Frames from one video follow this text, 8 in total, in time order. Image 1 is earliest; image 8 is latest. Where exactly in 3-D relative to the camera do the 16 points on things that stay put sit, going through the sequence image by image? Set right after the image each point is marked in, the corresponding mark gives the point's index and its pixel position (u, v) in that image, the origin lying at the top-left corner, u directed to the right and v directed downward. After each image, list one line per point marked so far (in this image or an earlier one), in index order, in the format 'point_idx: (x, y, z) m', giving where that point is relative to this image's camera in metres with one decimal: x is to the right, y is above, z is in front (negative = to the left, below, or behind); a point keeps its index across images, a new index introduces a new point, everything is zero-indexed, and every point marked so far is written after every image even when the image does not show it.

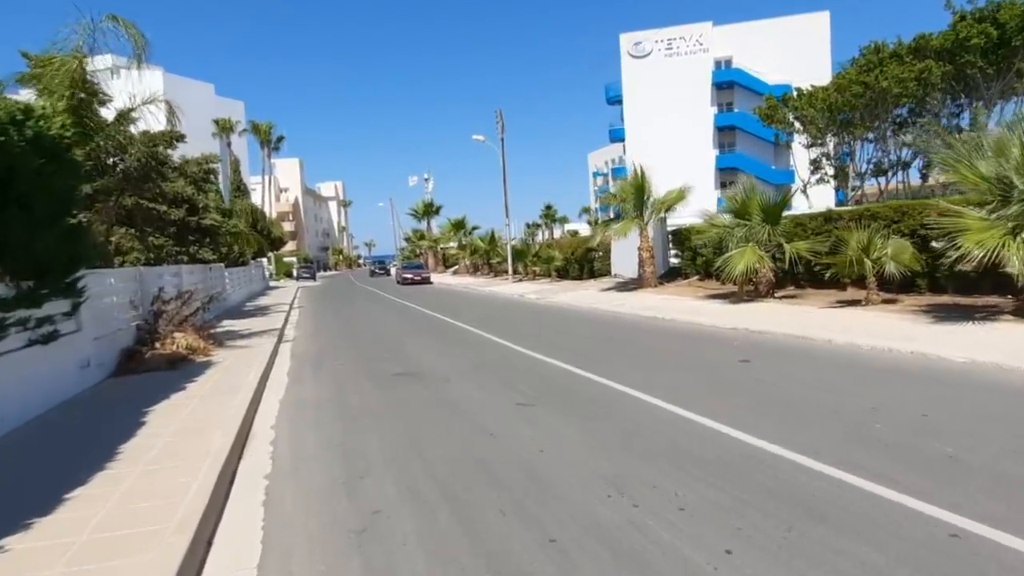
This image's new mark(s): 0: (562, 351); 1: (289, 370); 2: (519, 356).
0: (+0.7, -1.0, +14.8) m
1: (-3.2, -1.2, +12.9) m
2: (0.0, -1.0, +14.0) m
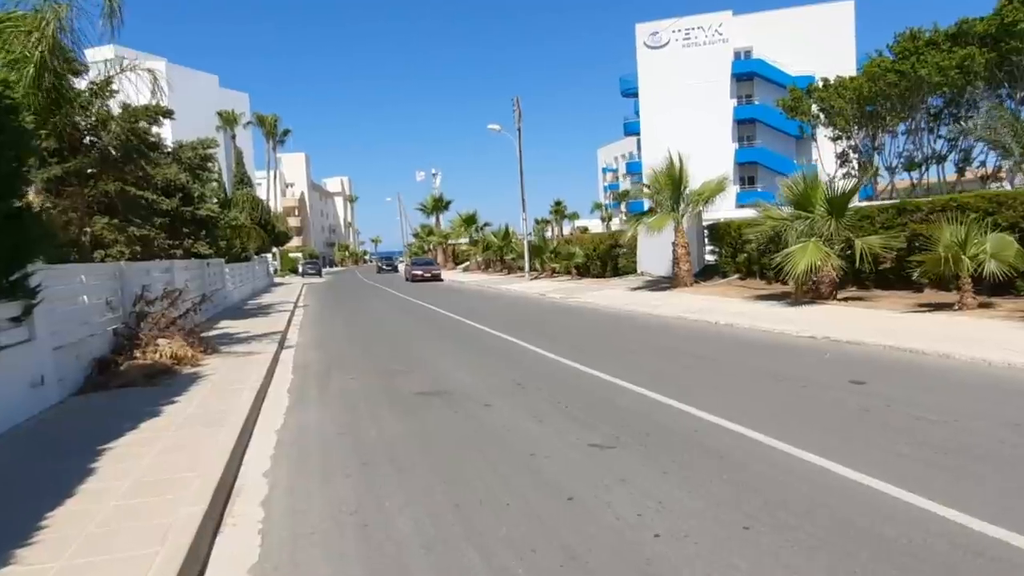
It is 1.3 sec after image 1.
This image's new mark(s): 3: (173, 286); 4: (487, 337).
0: (+1.3, -1.0, +12.8) m
1: (-2.7, -1.2, +10.9) m
2: (+0.6, -1.0, +12.0) m
3: (-6.3, 0.0, +16.8) m
4: (-0.5, -0.9, +17.8) m
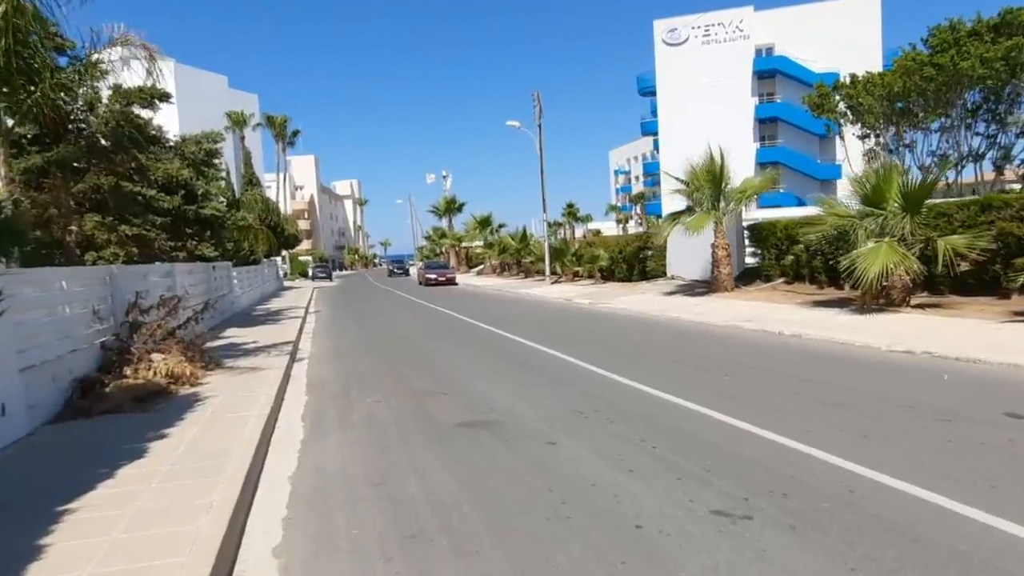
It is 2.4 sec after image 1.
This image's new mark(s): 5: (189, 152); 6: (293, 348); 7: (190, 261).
0: (+1.8, -1.1, +11.1) m
1: (-2.1, -1.3, +9.2) m
2: (+1.1, -1.1, +10.3) m
3: (-5.7, -0.1, +15.3) m
4: (+0.1, -1.0, +16.2) m
5: (-6.8, +2.9, +19.1) m
6: (-3.8, -1.0, +15.6) m
7: (-6.8, +0.6, +19.0) m
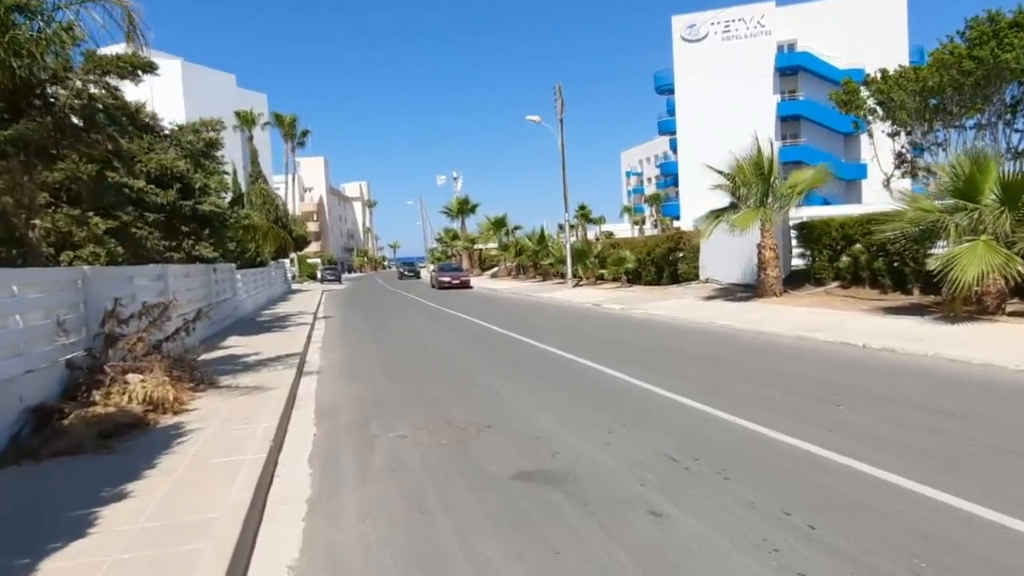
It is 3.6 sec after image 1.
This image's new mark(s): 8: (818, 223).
0: (+2.3, -1.1, +9.2) m
1: (-1.6, -1.3, +7.4) m
2: (+1.6, -1.1, +8.5) m
3: (-5.2, -0.1, +13.4) m
4: (+0.6, -1.1, +14.3) m
5: (-6.3, +2.8, +17.3) m
6: (-3.2, -1.1, +13.8) m
7: (-6.2, +0.5, +17.2) m
8: (+6.7, +1.4, +19.9) m
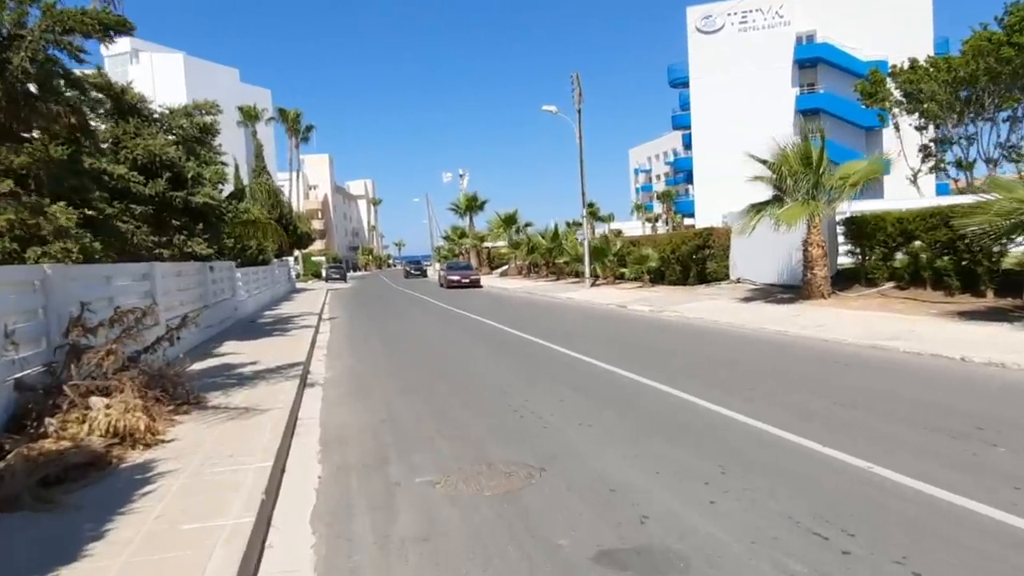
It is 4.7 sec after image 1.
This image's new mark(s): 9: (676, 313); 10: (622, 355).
0: (+2.8, -1.2, +7.6) m
1: (-1.2, -1.3, +5.7) m
2: (+2.0, -1.2, +6.8) m
3: (-4.8, -0.2, +11.8) m
4: (+1.1, -1.1, +12.6) m
5: (-5.8, +2.8, +15.6) m
6: (-2.8, -1.1, +12.1) m
7: (-5.7, +0.5, +15.5) m
8: (+7.2, +1.4, +18.2) m
9: (+3.6, -0.5, +20.0) m
10: (+1.7, -1.0, +13.9) m
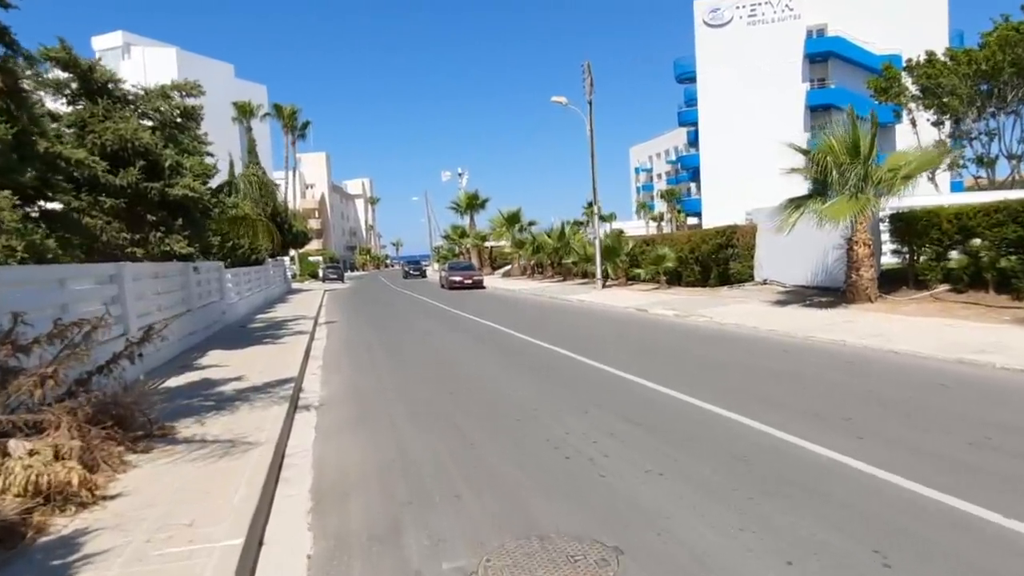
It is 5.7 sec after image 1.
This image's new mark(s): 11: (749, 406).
0: (+3.1, -1.2, +5.9) m
1: (-0.9, -1.4, +4.0) m
2: (+2.3, -1.2, +5.1) m
3: (-4.5, -0.2, +10.1) m
4: (+1.4, -1.1, +10.9) m
5: (-5.5, +2.7, +13.9) m
6: (-2.5, -1.2, +10.4) m
7: (-5.5, +0.4, +13.8) m
8: (+7.5, +1.4, +16.5) m
9: (+3.9, -0.6, +18.3) m
10: (+2.0, -1.1, +12.2) m
11: (+2.3, -1.2, +8.7) m
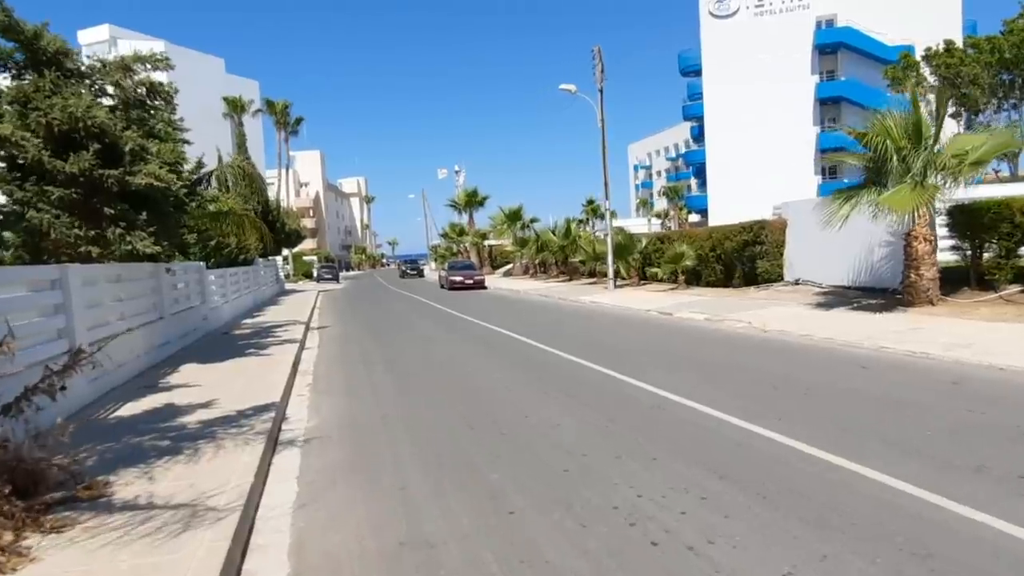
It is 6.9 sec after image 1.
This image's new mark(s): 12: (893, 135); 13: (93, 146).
0: (+3.4, -1.3, +3.9) m
1: (-0.6, -1.5, +2.1) m
2: (+2.7, -1.3, +3.2) m
3: (-4.2, -0.3, +8.1) m
4: (+1.7, -1.2, +9.0) m
5: (-5.3, +2.7, +12.0) m
6: (-2.2, -1.2, +8.5) m
7: (-5.2, +0.4, +11.8) m
8: (+7.7, +1.3, +14.6) m
9: (+4.1, -0.6, +16.4) m
10: (+2.3, -1.1, +10.3) m
11: (+2.6, -1.2, +6.7) m
12: (+6.1, +2.5, +14.3) m
13: (-5.1, +1.7, +11.1) m
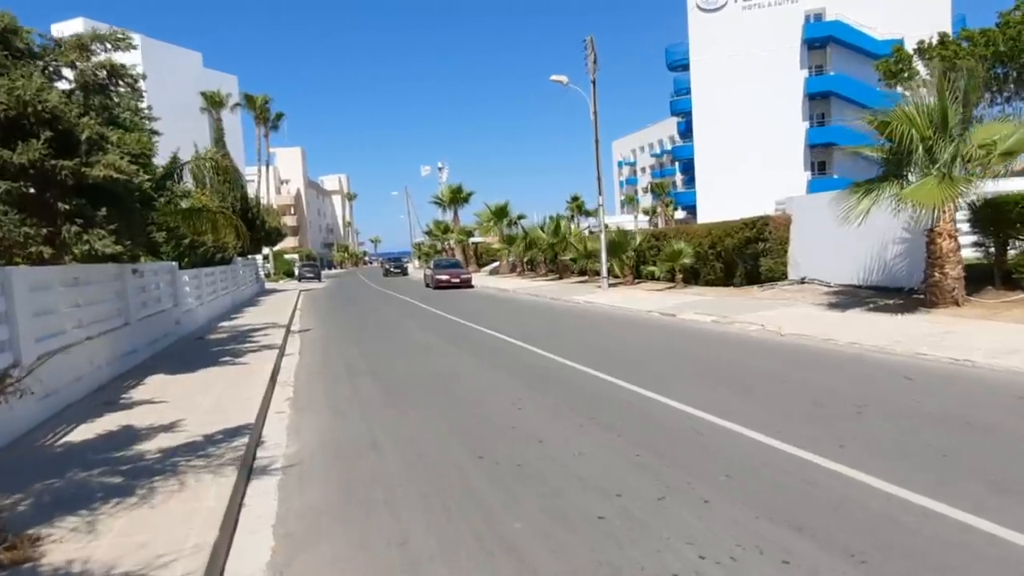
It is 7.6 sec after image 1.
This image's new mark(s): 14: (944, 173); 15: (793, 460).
0: (+3.5, -1.3, +2.9) m
1: (-0.4, -1.5, +1.0) m
2: (+2.8, -1.3, +2.2) m
3: (-4.1, -0.3, +7.0) m
4: (+1.7, -1.2, +8.0) m
5: (-5.3, +2.6, +10.8) m
6: (-2.1, -1.3, +7.4) m
7: (-5.2, +0.3, +10.7) m
8: (+7.7, +1.3, +13.7) m
9: (+4.1, -0.6, +15.4) m
10: (+2.3, -1.2, +9.3) m
11: (+2.7, -1.2, +5.7) m
12: (+6.0, +2.5, +13.3) m
13: (-5.1, +1.7, +9.9) m
14: (+6.3, +1.7, +13.3) m
15: (+1.9, -1.2, +6.2) m
